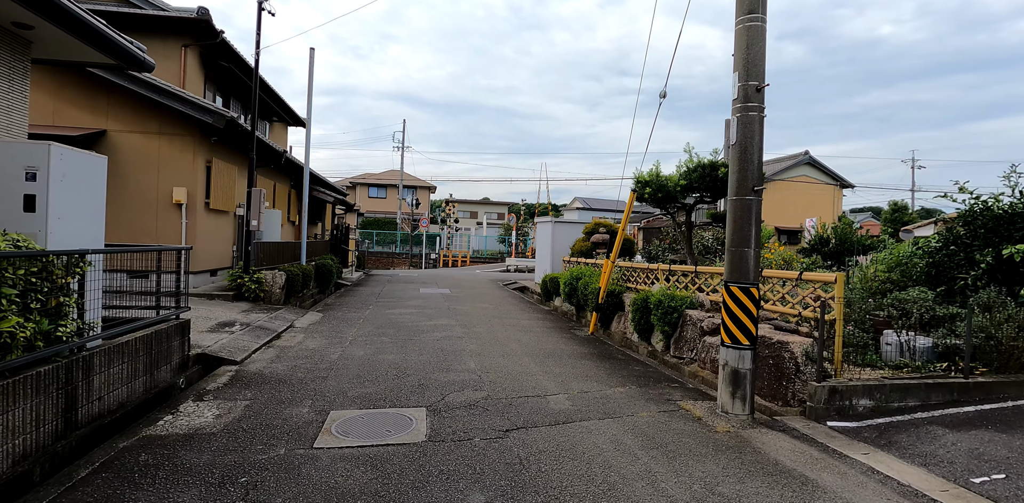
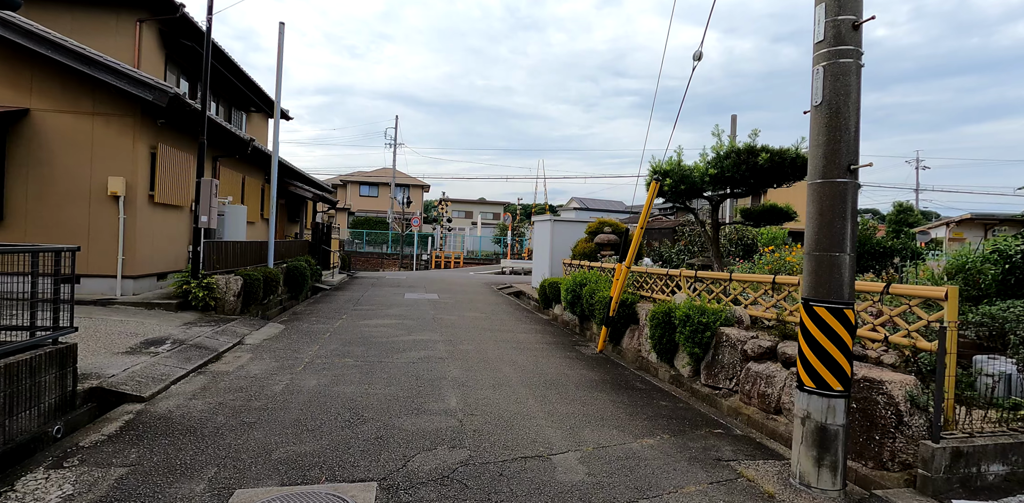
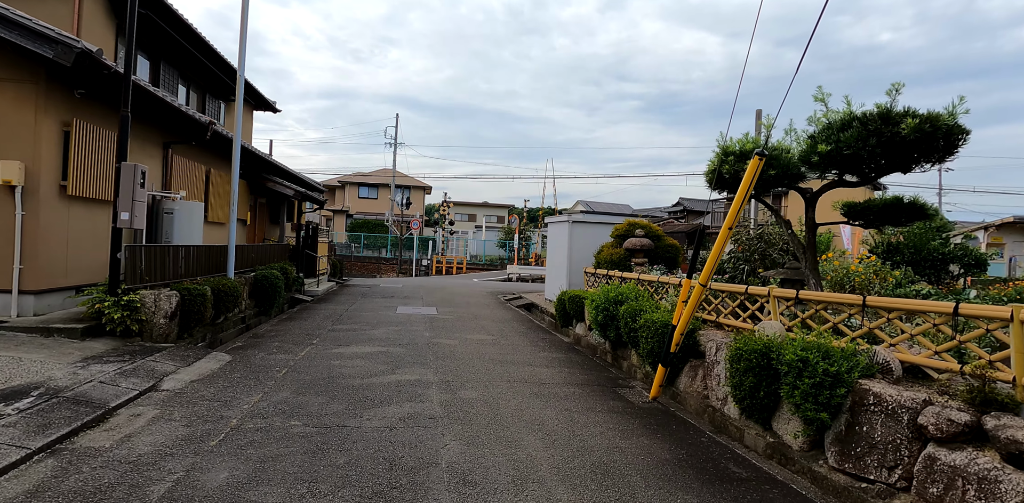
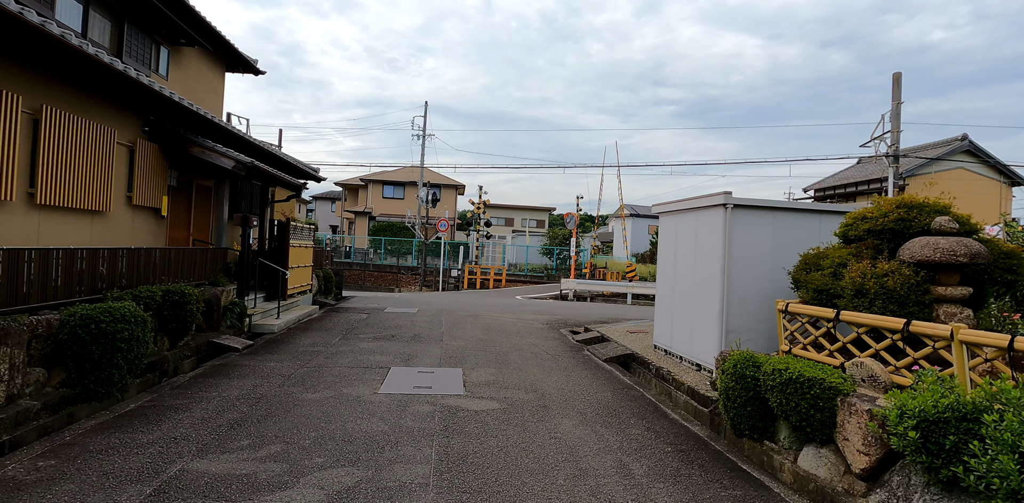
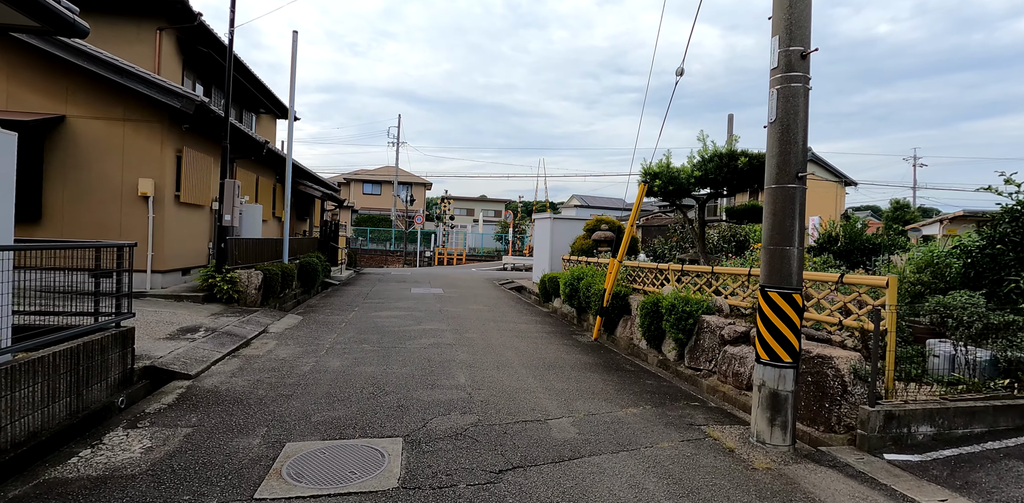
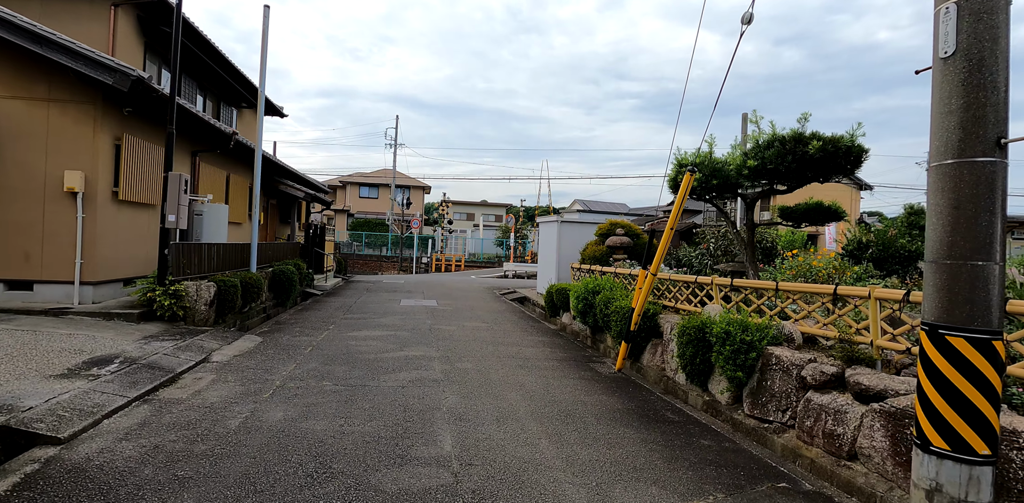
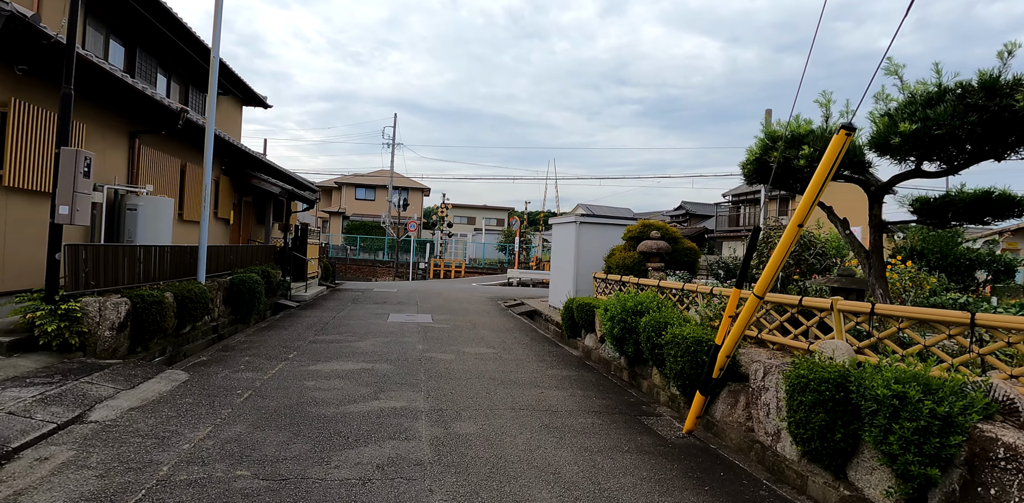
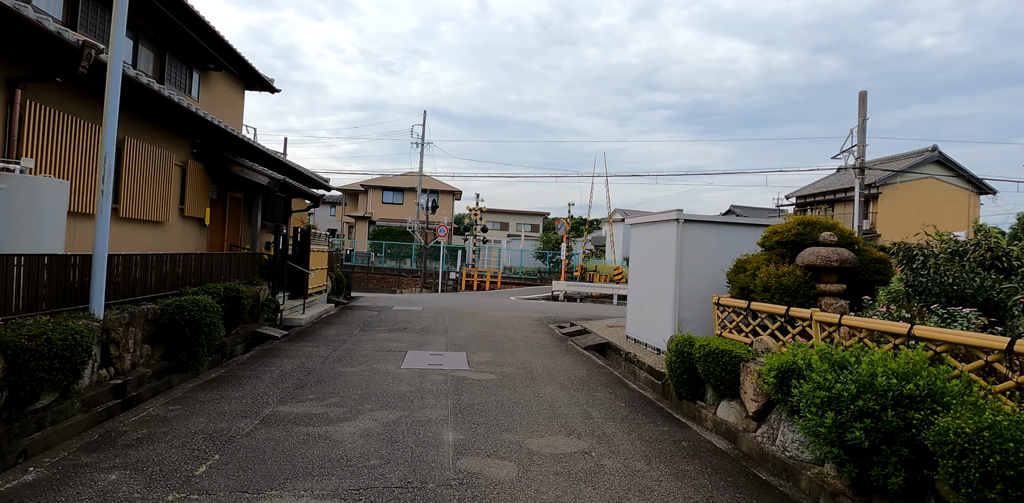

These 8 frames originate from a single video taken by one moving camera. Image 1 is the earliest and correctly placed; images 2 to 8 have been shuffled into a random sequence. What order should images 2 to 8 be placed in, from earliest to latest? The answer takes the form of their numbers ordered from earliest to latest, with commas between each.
5, 2, 6, 3, 7, 8, 4
